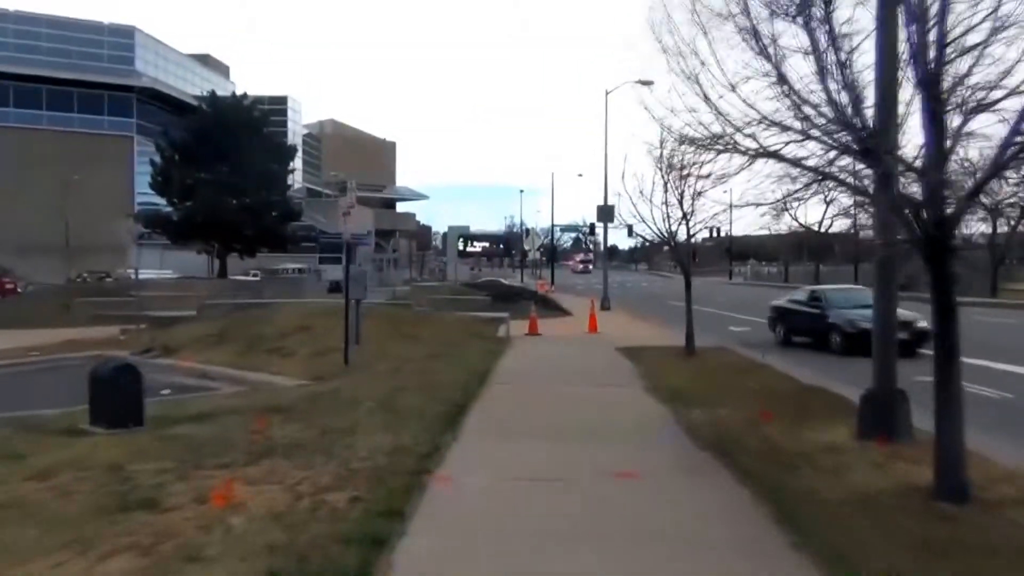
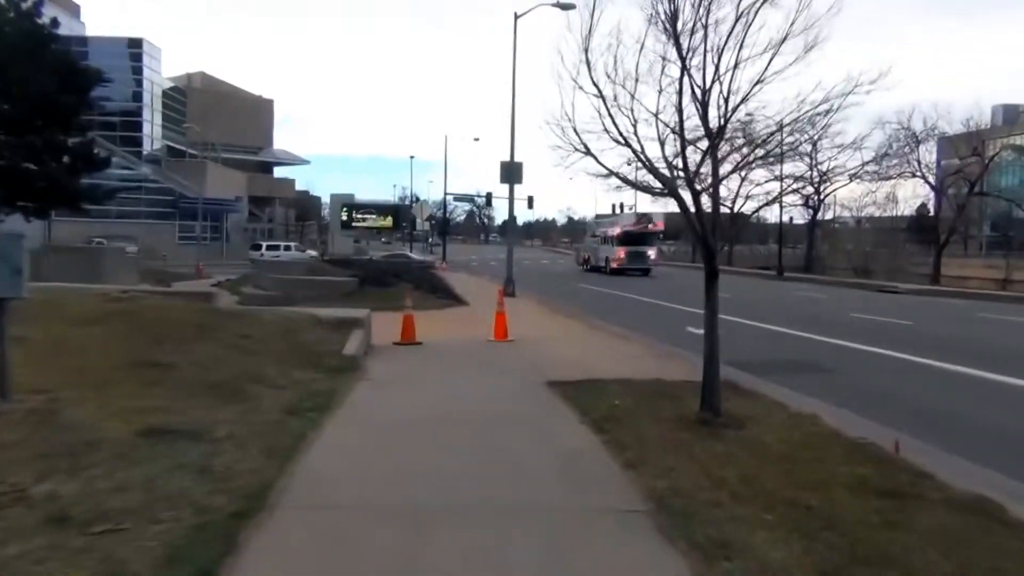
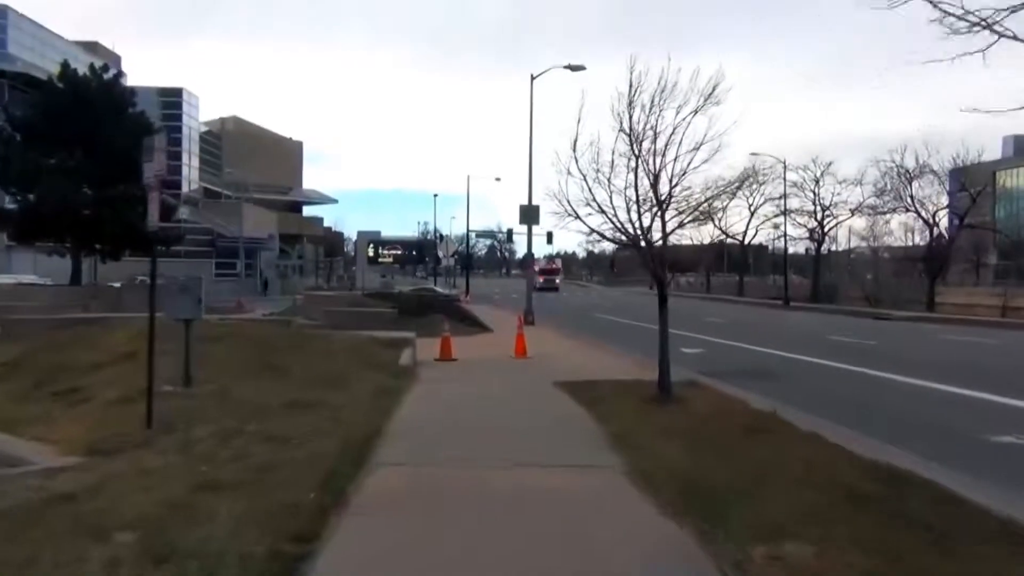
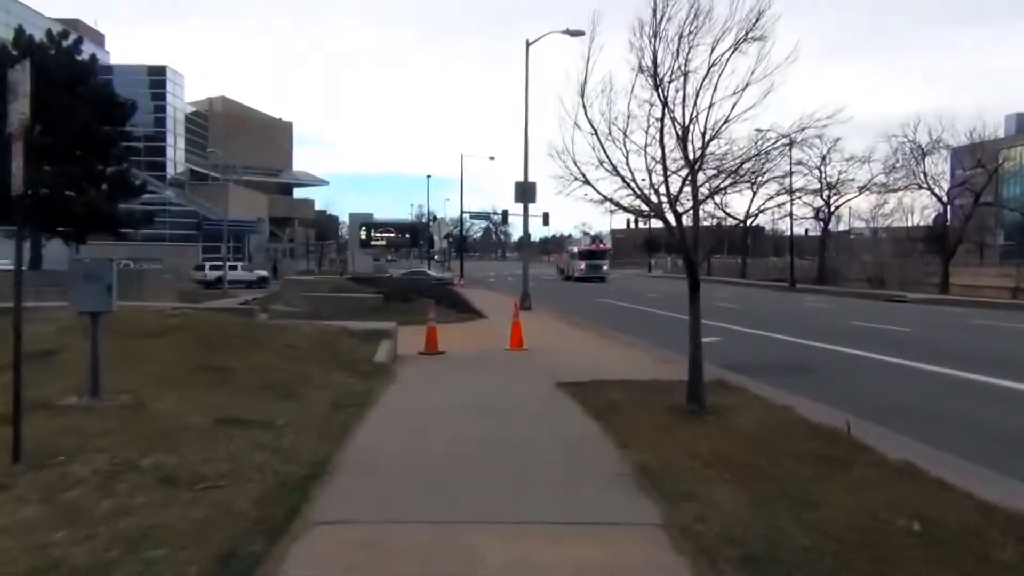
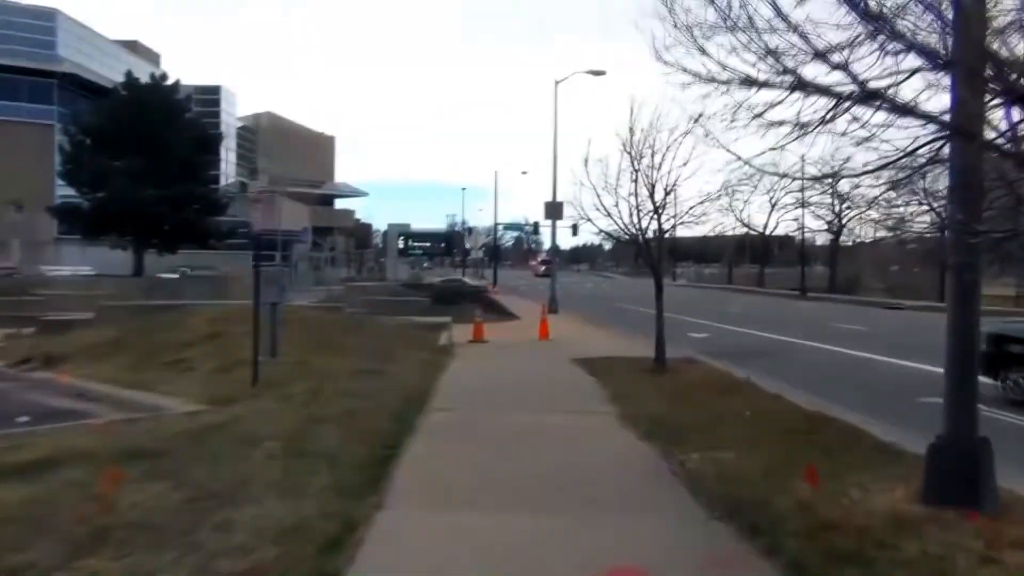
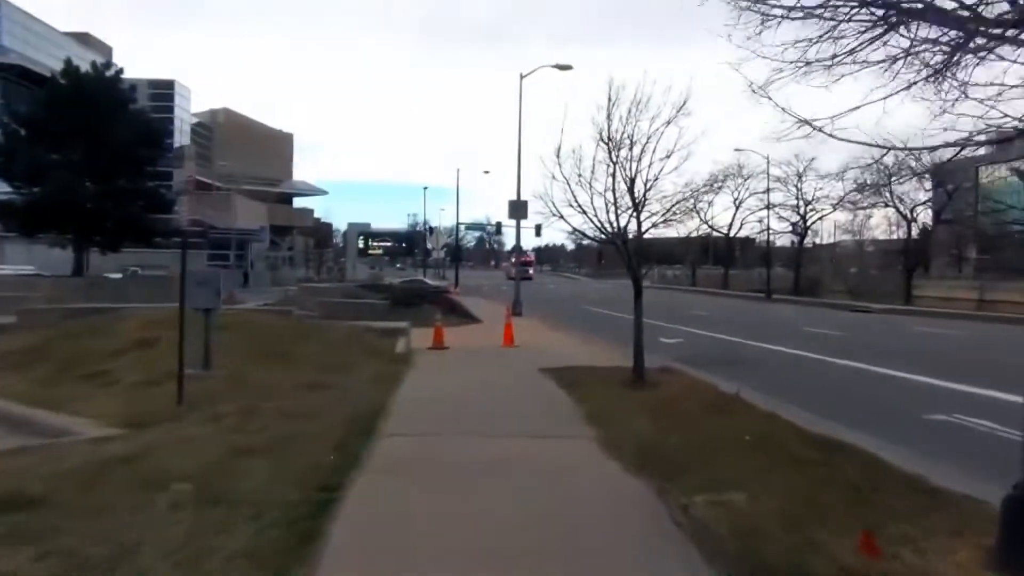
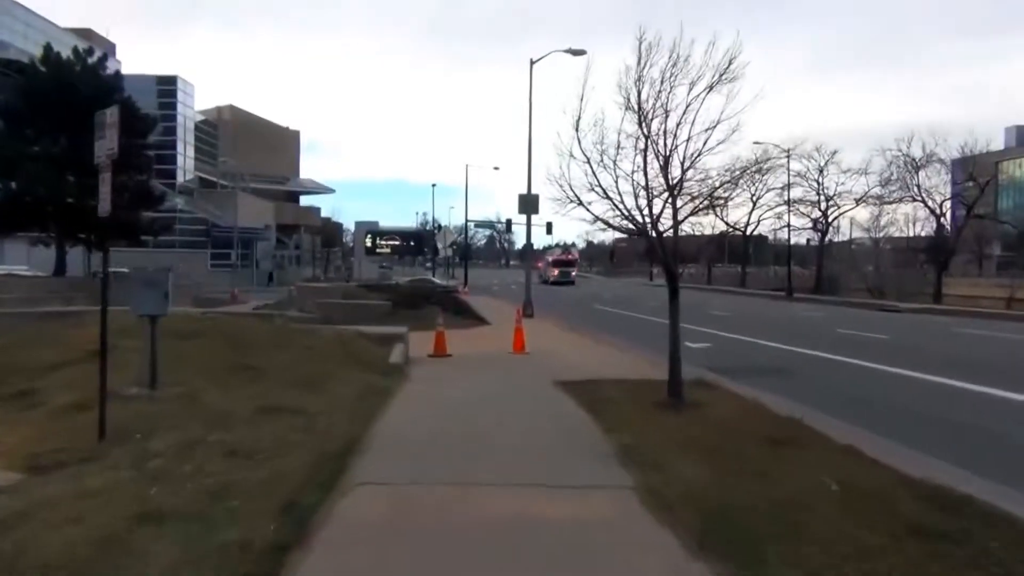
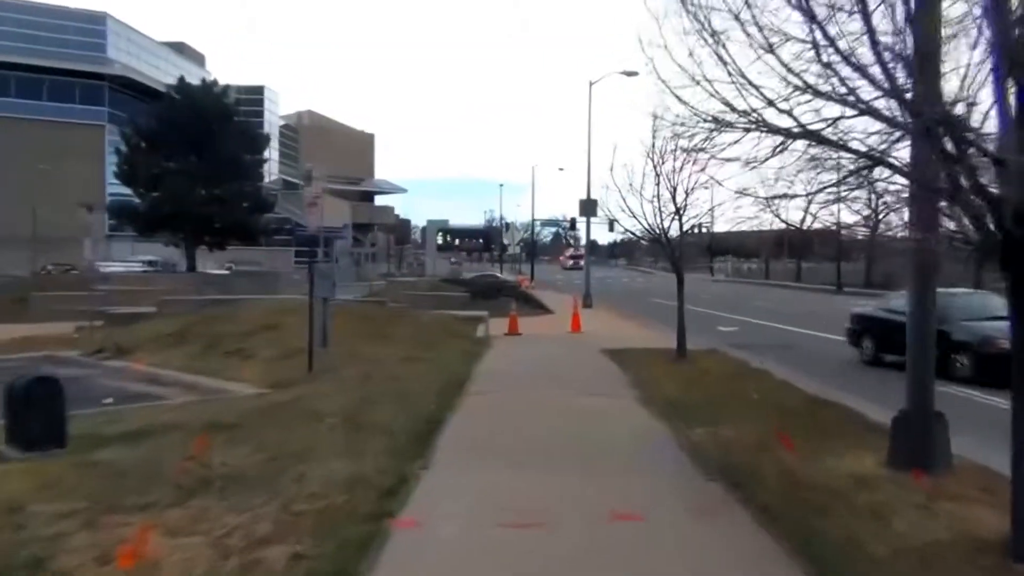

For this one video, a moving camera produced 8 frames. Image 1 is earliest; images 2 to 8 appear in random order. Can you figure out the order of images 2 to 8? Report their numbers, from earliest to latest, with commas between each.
8, 5, 6, 3, 7, 4, 2
